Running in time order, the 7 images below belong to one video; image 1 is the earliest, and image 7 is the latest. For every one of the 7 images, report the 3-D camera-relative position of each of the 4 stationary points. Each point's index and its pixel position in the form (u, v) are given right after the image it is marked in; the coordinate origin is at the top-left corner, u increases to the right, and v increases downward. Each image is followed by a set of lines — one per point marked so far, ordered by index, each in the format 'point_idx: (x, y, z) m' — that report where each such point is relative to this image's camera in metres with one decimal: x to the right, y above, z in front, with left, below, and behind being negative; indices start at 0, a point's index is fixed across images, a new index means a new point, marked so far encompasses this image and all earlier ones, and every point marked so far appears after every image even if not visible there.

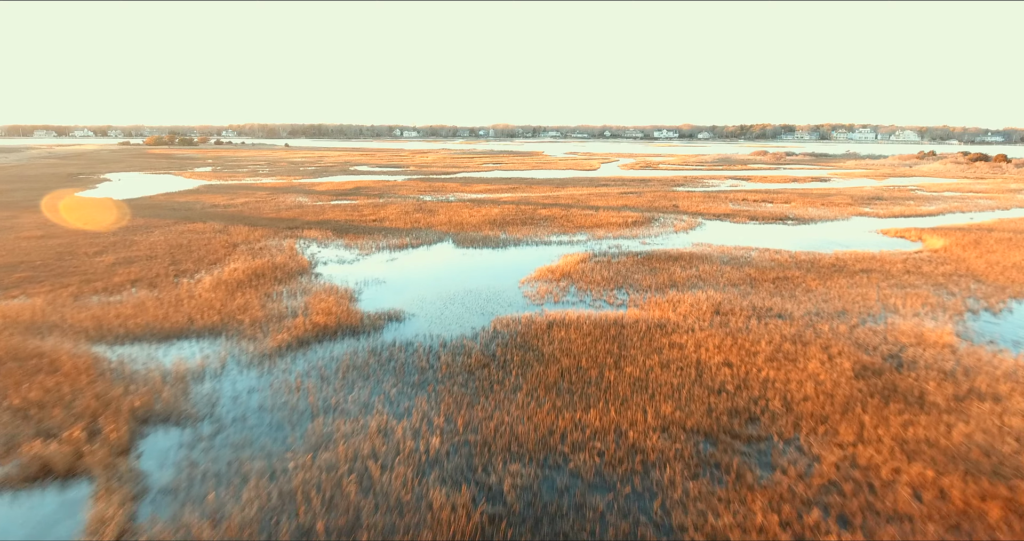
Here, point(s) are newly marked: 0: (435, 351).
0: (-1.6, -1.6, +10.1) m
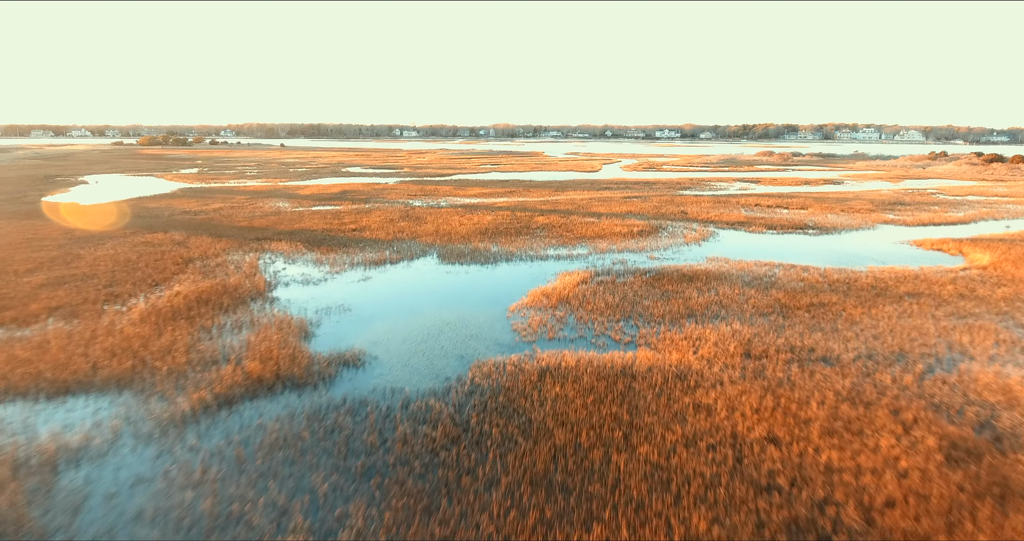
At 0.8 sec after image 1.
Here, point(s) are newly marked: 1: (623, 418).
0: (-1.9, -2.3, +7.9) m
1: (+1.7, -2.3, +7.8) m
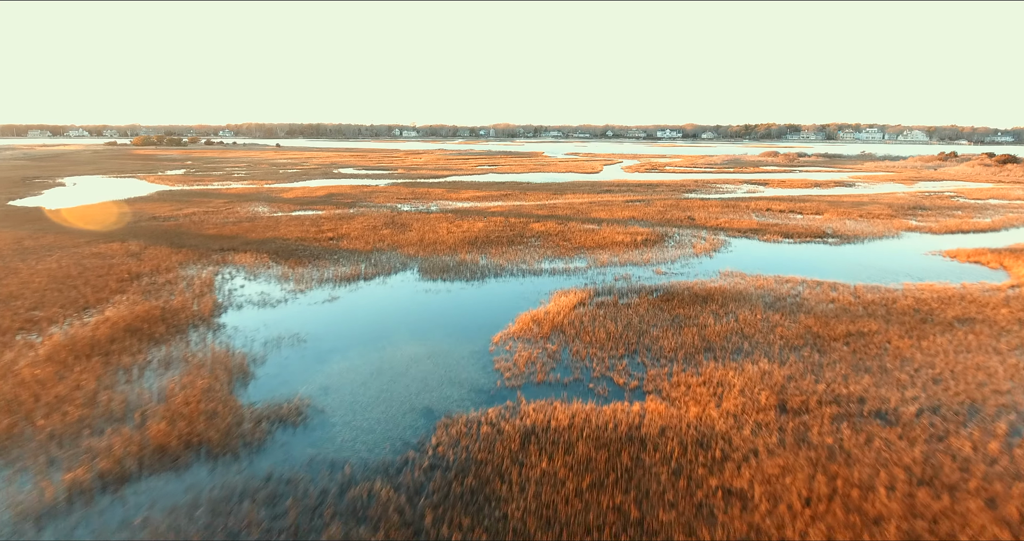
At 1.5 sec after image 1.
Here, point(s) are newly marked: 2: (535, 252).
0: (-2.2, -2.8, +5.9) m
1: (+1.3, -2.8, +5.8) m
2: (+0.8, +0.7, +18.6) m
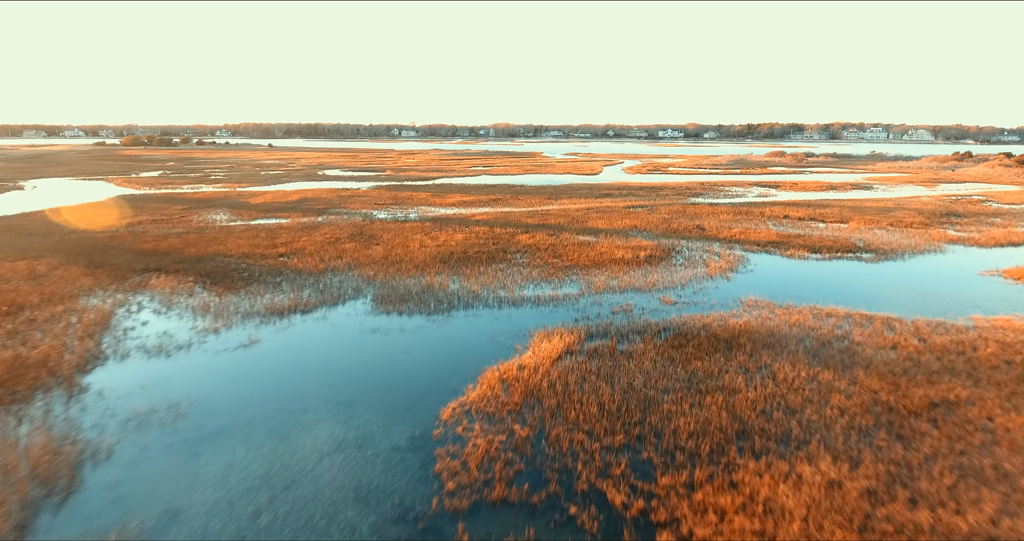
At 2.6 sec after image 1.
0: (-2.9, -3.6, +2.9) m
1: (+0.7, -3.6, +2.8) m
2: (+0.2, -0.1, +15.6) m
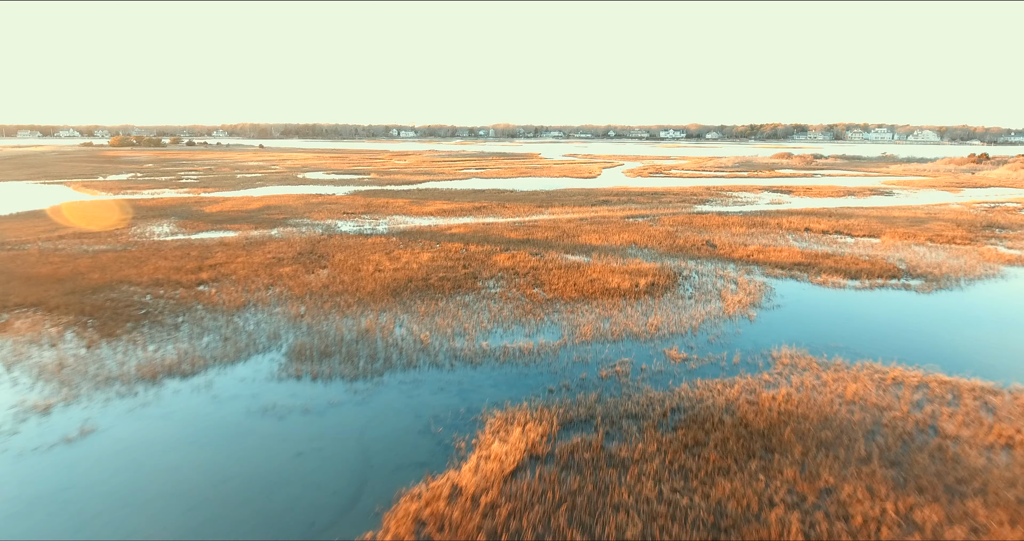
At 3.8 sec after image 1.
0: (-3.8, -4.5, -0.3) m
1: (-0.2, -4.5, -0.5) m
2: (-0.7, -1.0, +12.4) m
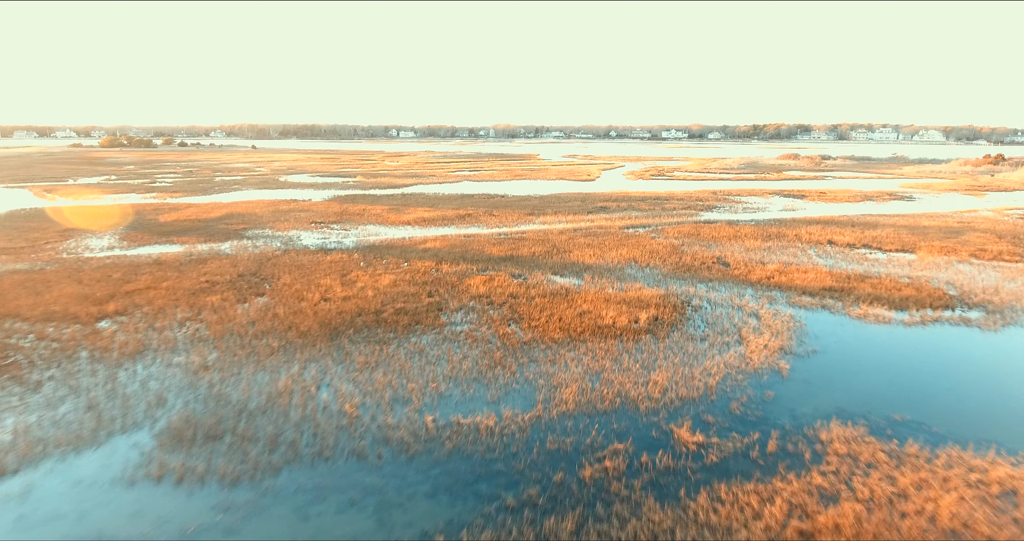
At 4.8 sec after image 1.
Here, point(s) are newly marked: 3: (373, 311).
0: (-4.5, -5.2, -3.0) m
1: (-1.0, -5.2, -3.1) m
2: (-1.4, -1.7, +9.7) m
3: (-3.4, -1.0, +12.3) m
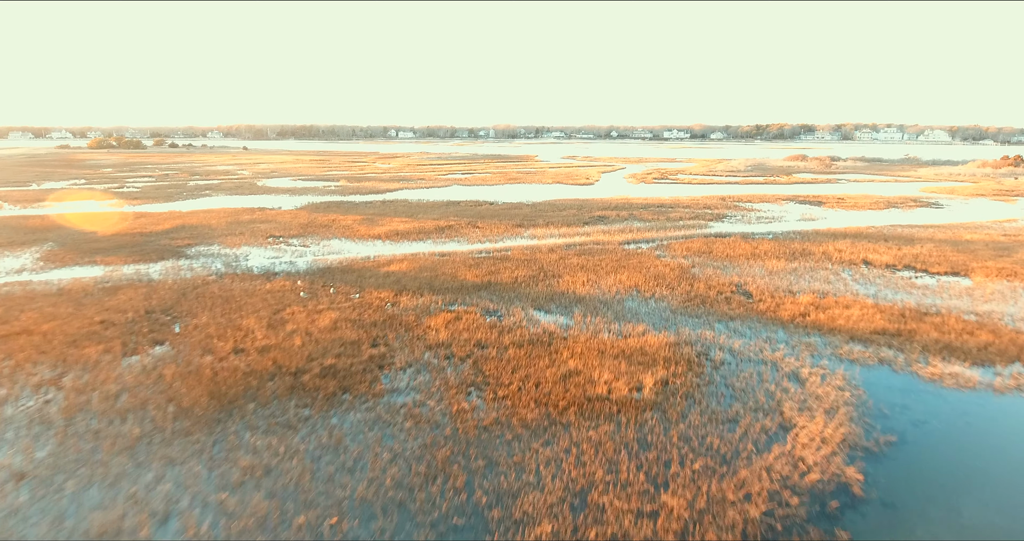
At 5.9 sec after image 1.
0: (-5.3, -6.1, -5.9) m
1: (-1.7, -6.1, -6.1) m
2: (-2.0, -2.6, +6.8) m
3: (-4.0, -1.9, +9.3) m
